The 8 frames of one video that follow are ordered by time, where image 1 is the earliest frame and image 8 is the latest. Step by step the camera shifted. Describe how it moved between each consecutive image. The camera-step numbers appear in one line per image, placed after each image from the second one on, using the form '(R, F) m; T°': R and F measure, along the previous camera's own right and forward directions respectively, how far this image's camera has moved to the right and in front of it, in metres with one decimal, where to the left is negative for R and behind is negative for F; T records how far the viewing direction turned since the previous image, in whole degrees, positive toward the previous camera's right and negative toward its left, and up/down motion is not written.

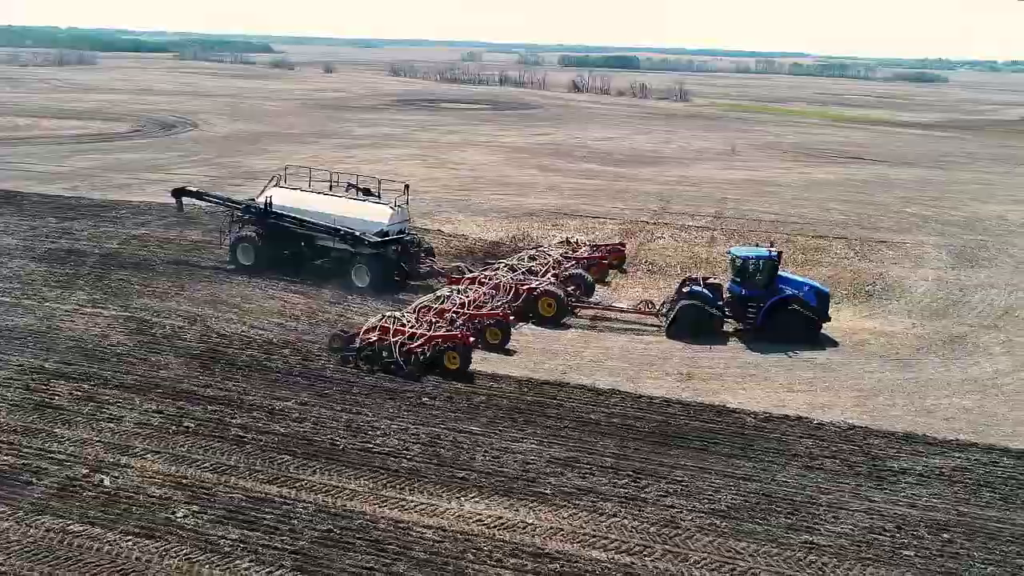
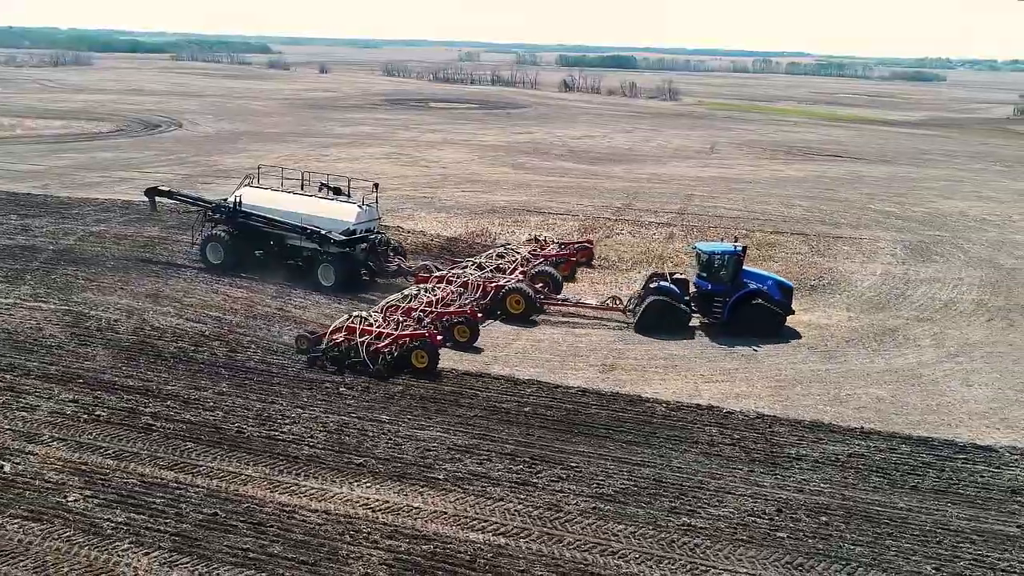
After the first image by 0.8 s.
(+1.4, -0.2) m; 0°
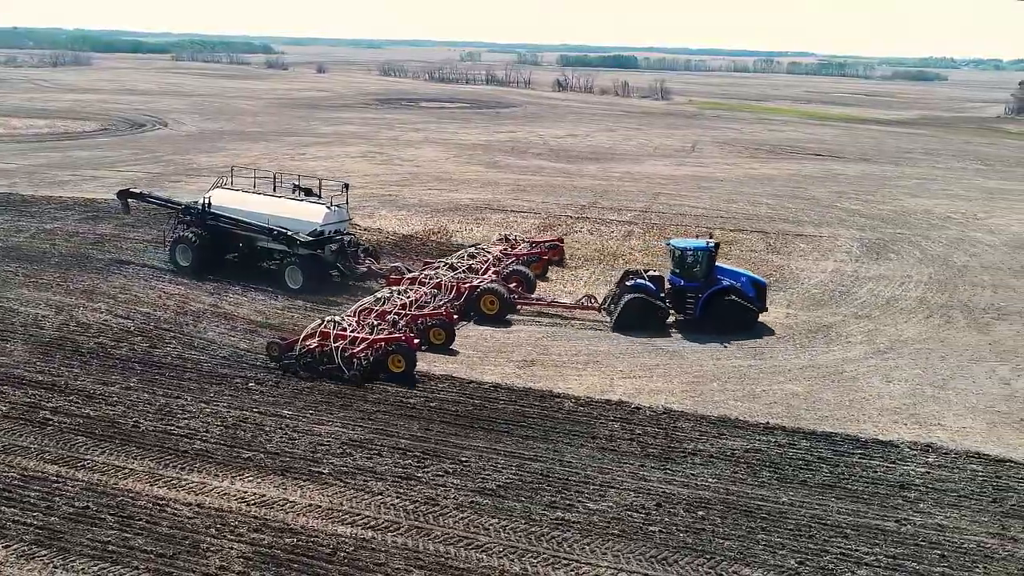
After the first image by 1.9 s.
(+1.6, 0.0) m; 0°
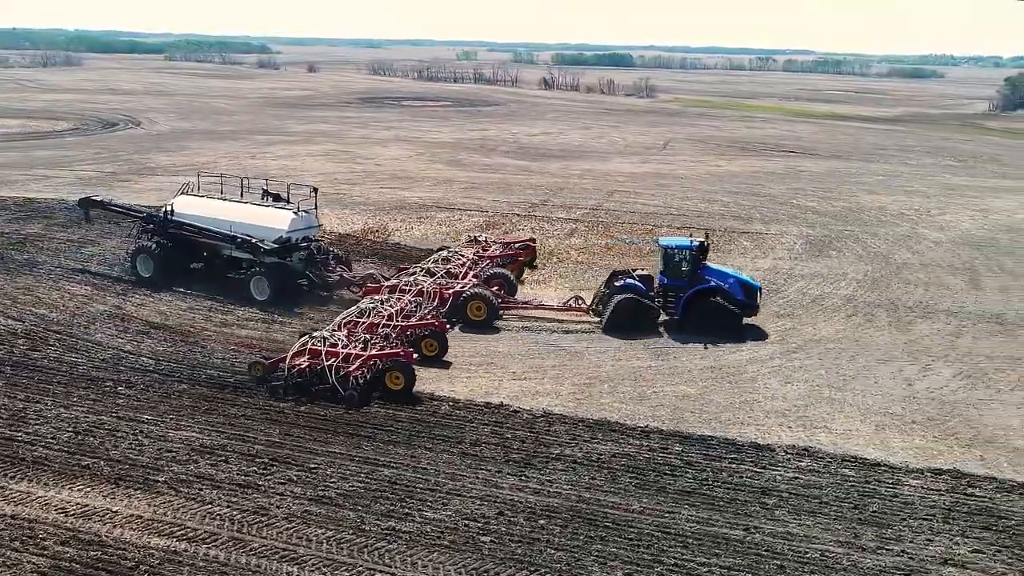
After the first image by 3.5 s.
(+2.0, +0.4) m; 0°
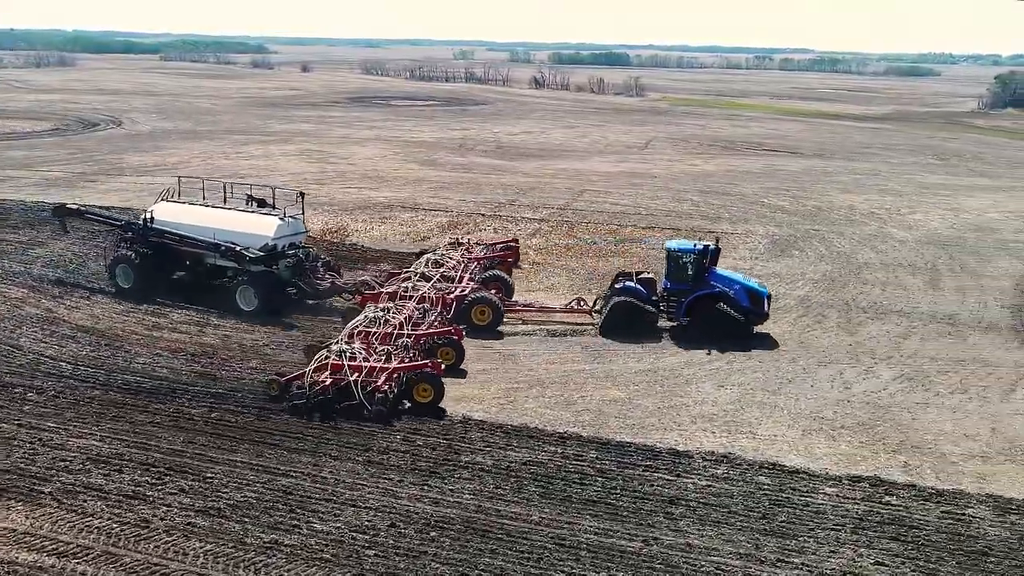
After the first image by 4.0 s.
(+1.3, +0.3) m; 0°
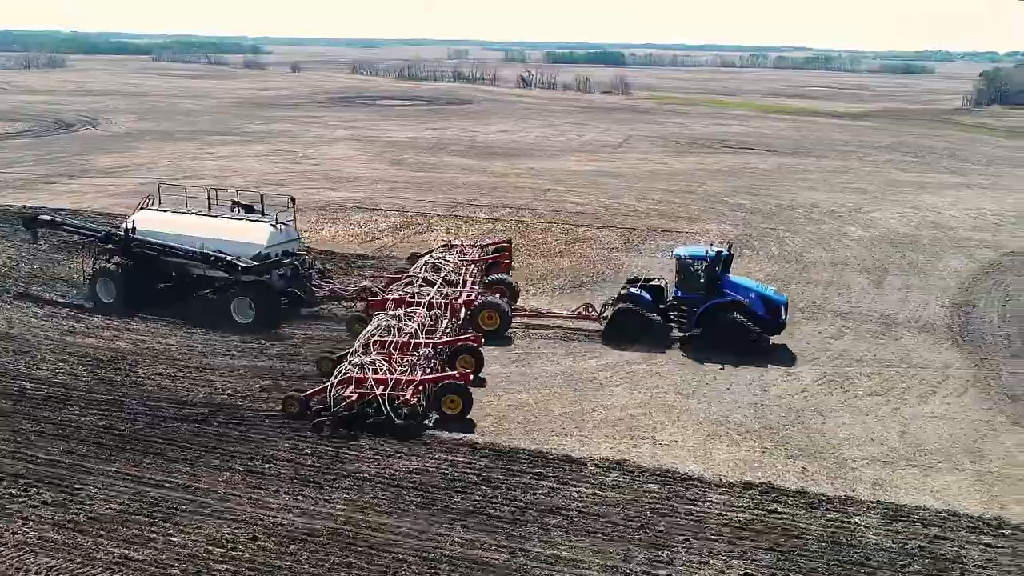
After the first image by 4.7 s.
(+1.5, +0.3) m; 0°
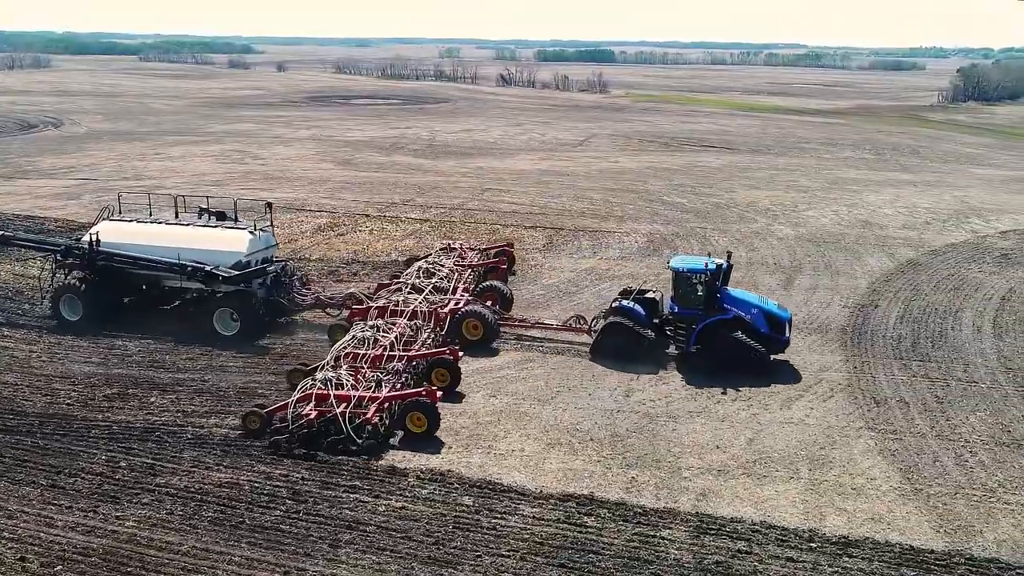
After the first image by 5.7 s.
(+2.4, +0.4) m; 0°
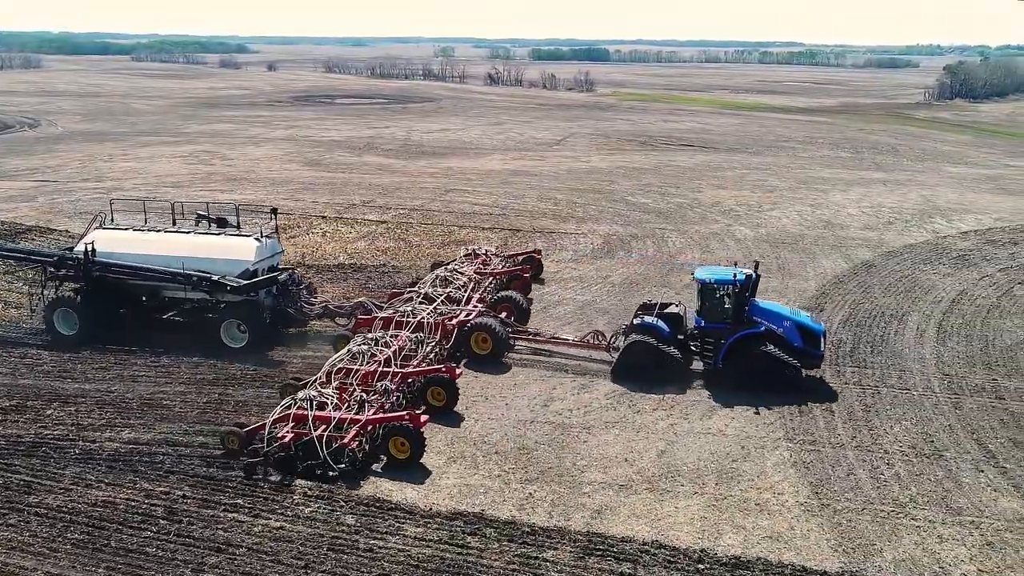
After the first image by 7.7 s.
(+1.4, +0.4) m; 0°
